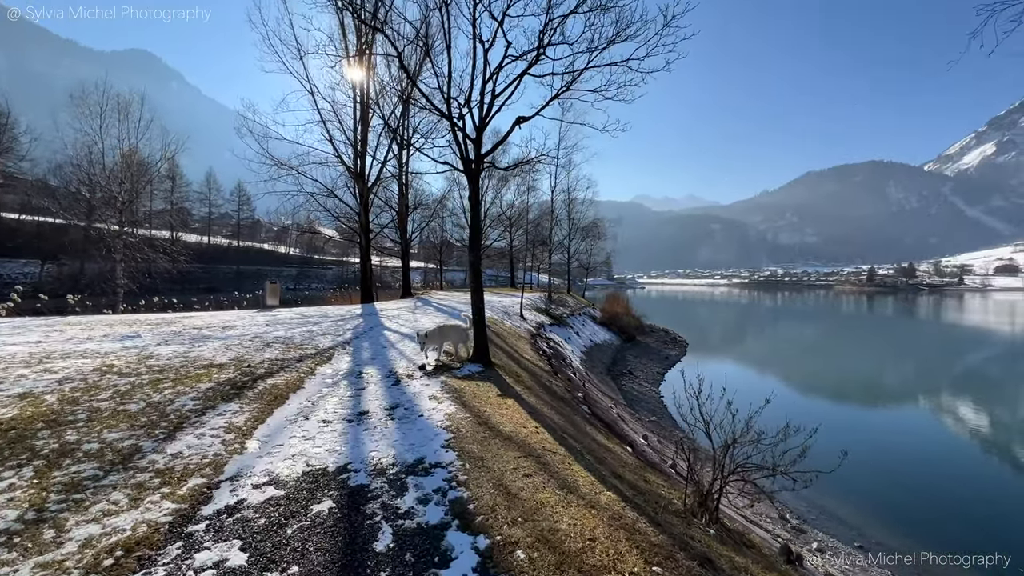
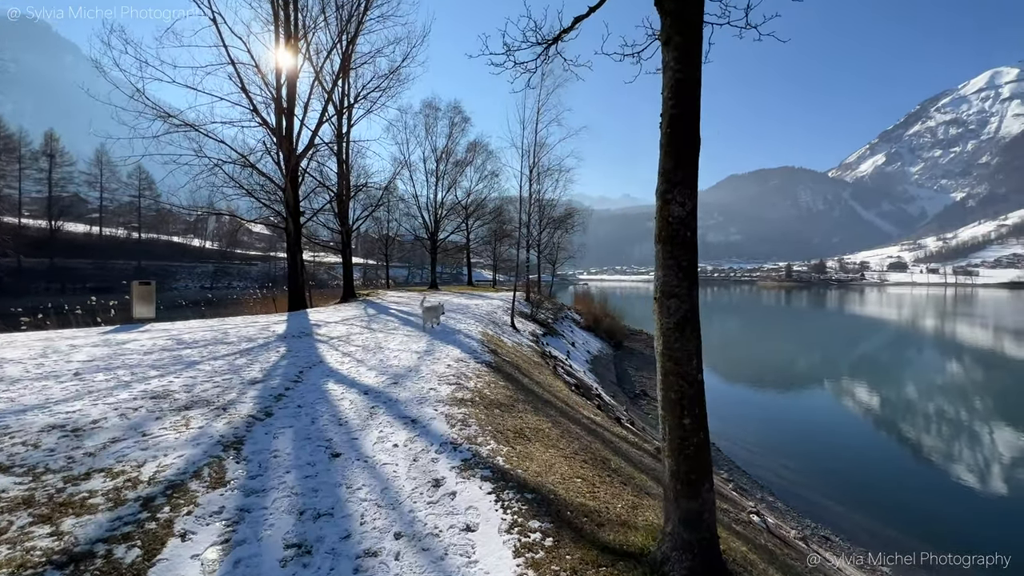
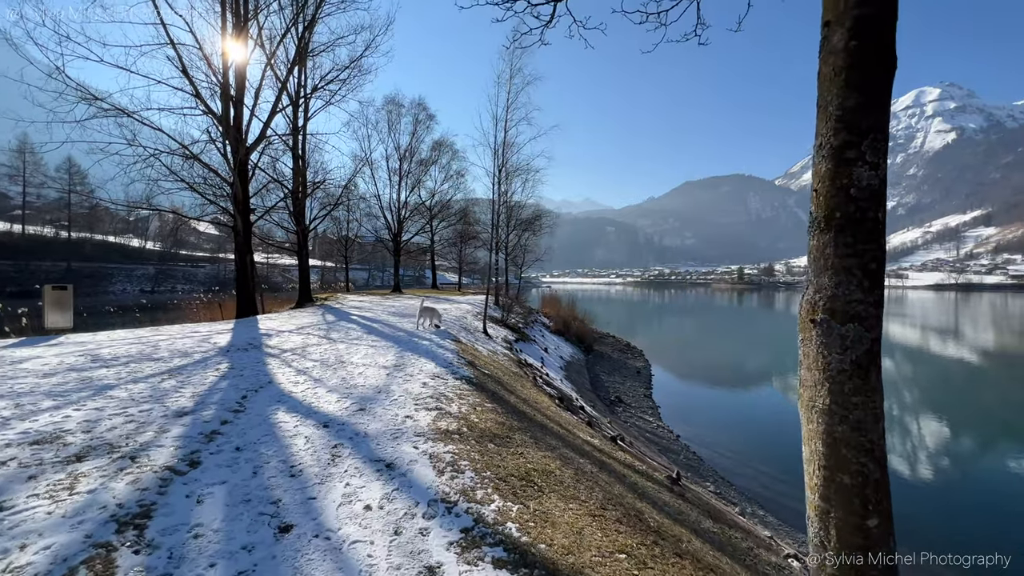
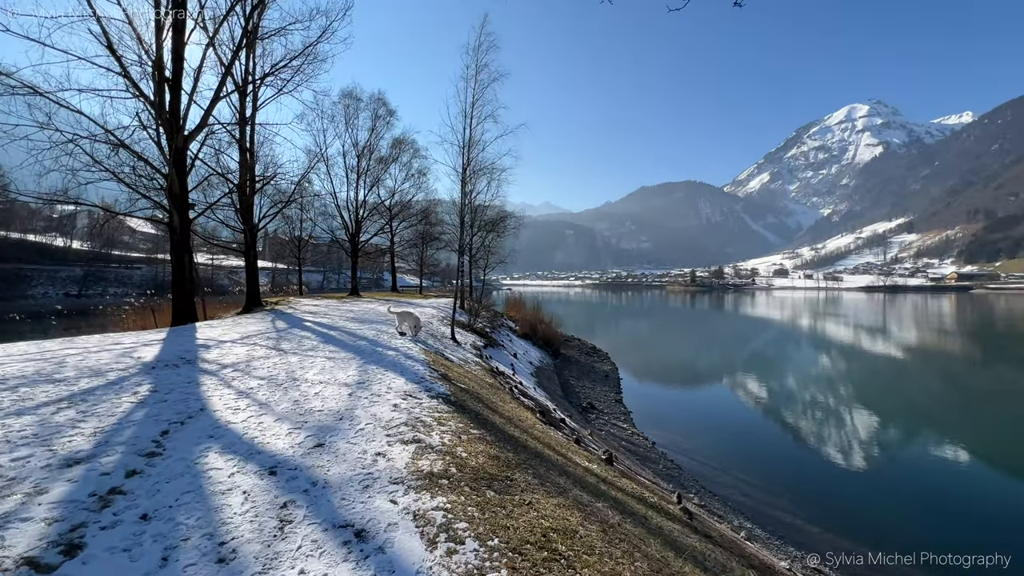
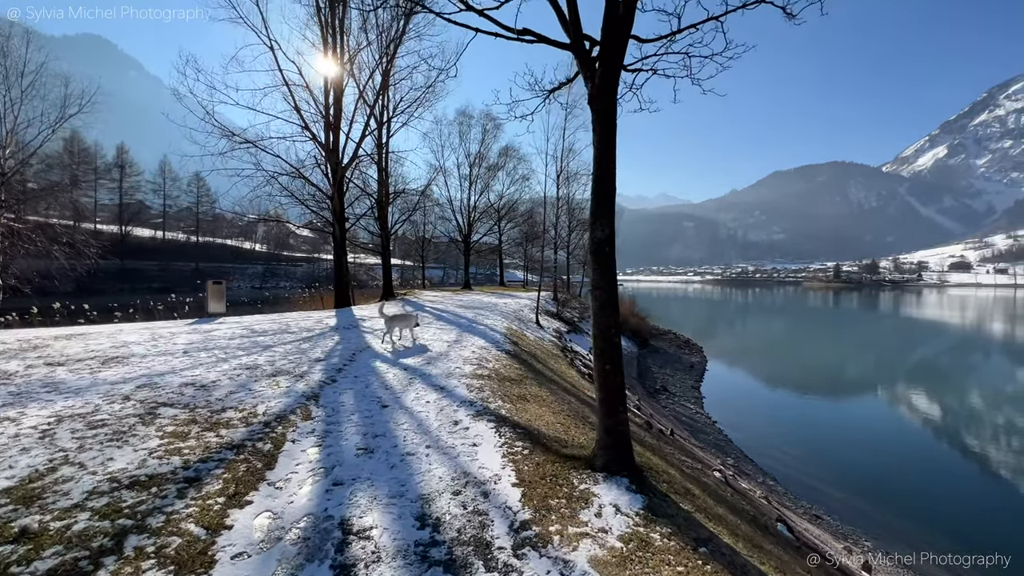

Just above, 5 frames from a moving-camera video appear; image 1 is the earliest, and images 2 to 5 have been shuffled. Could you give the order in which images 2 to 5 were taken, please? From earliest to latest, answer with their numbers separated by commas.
5, 2, 3, 4
